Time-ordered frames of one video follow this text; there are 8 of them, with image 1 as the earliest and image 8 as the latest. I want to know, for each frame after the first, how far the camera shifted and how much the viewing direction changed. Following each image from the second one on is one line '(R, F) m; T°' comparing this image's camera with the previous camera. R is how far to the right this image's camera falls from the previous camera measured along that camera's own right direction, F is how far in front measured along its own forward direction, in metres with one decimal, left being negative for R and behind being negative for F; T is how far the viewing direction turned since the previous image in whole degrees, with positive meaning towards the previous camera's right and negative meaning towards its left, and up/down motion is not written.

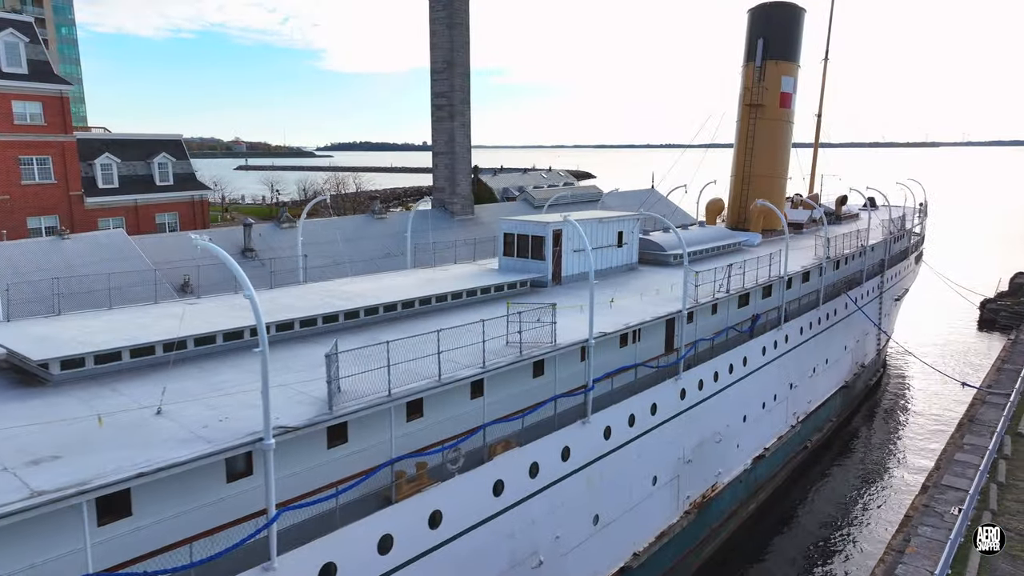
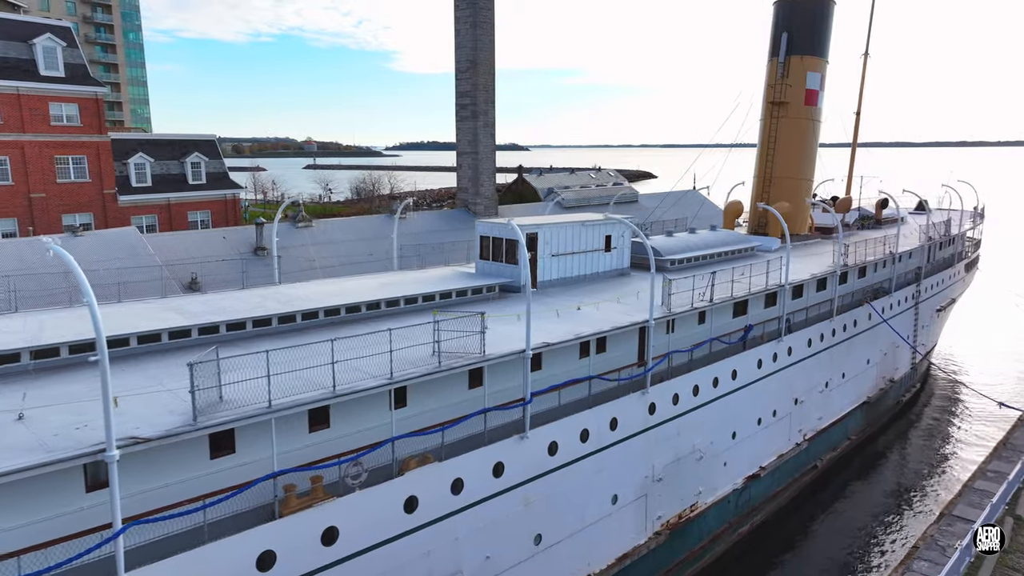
(+2.1, +0.6) m; -5°
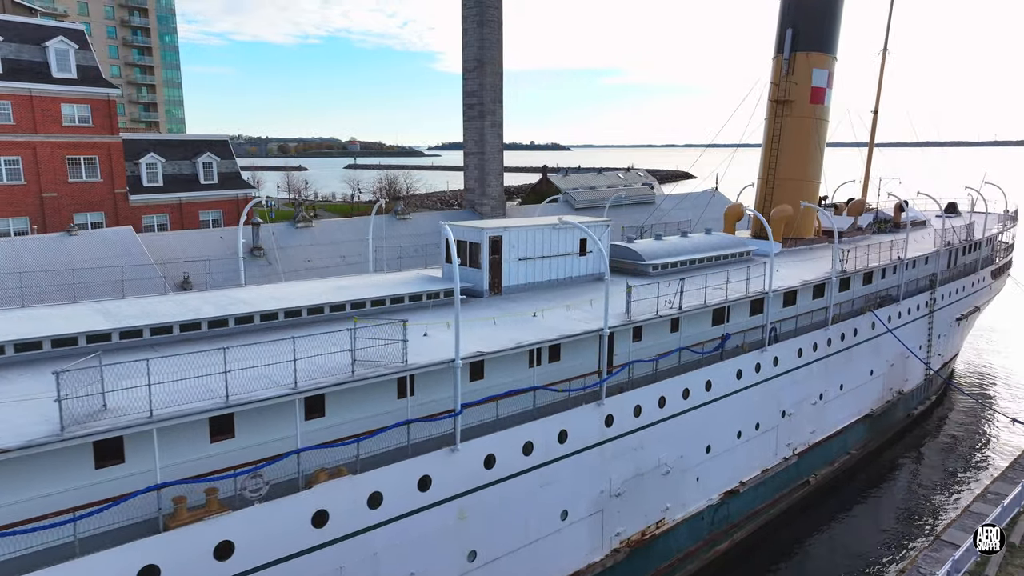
(+1.7, +0.5) m; -3°
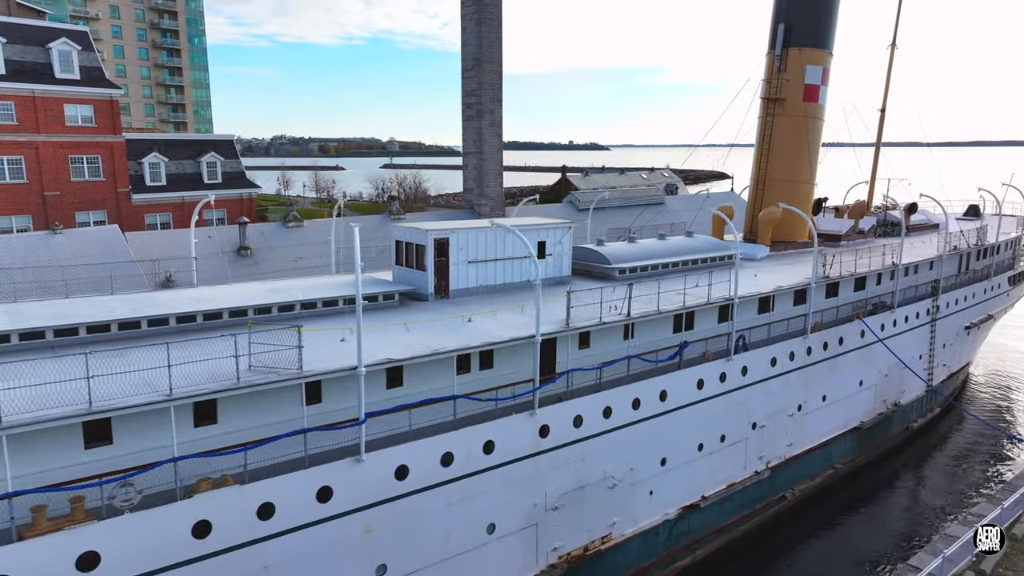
(+2.0, +0.5) m; -3°
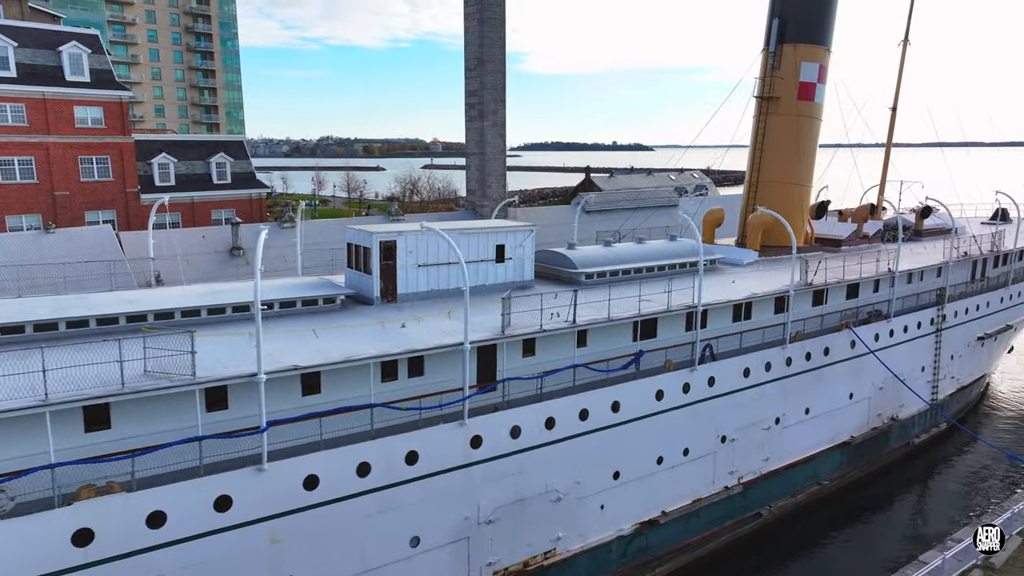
(+2.0, +0.5) m; -3°
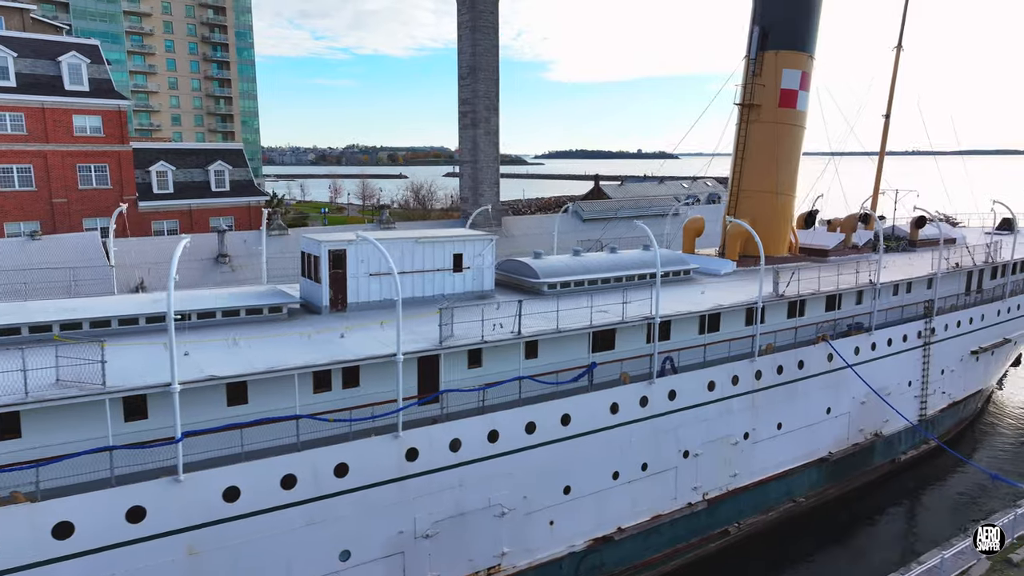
(+1.6, +0.2) m; -2°
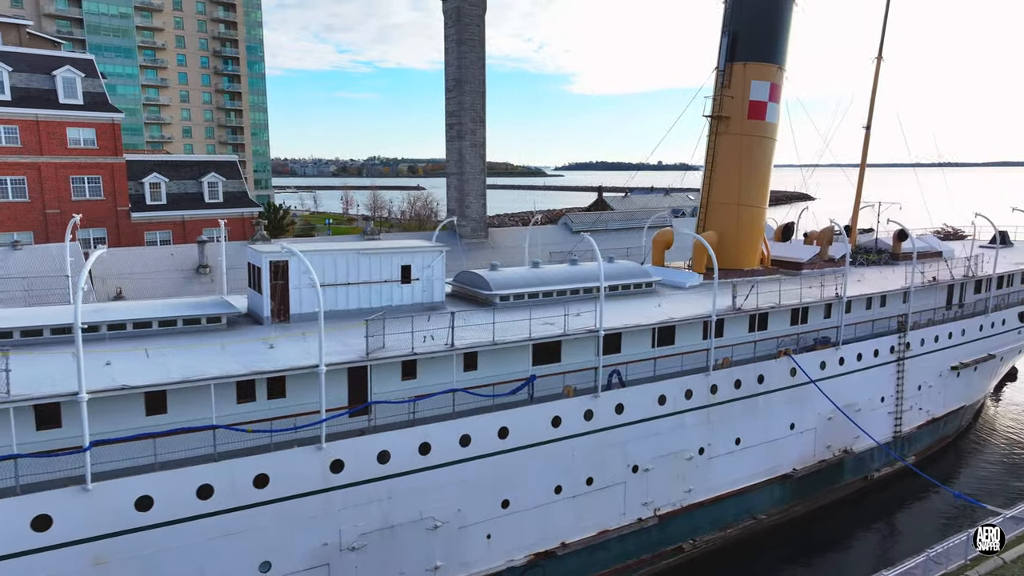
(+1.7, 0.0) m; -1°
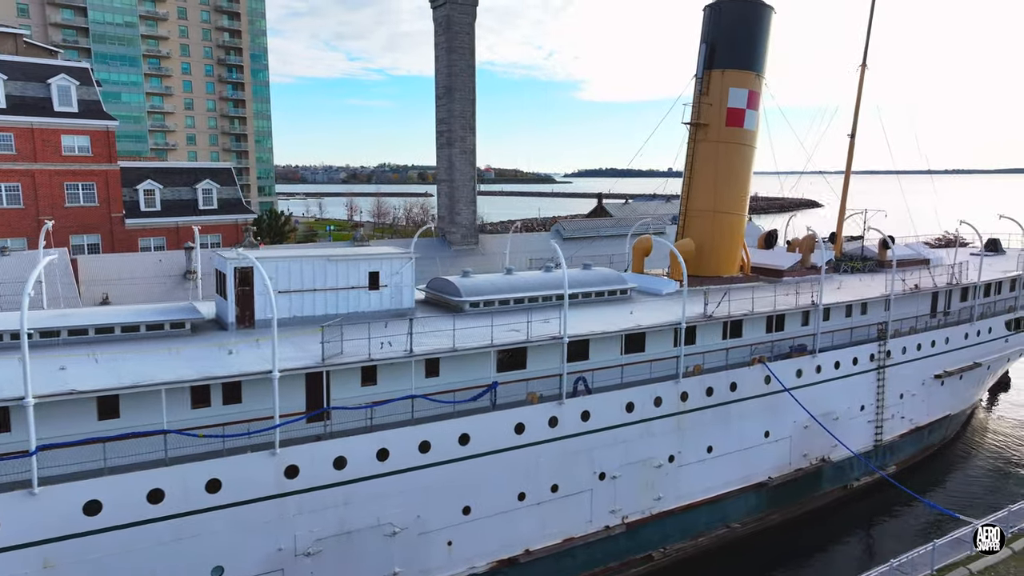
(+1.0, 0.0) m; -1°
